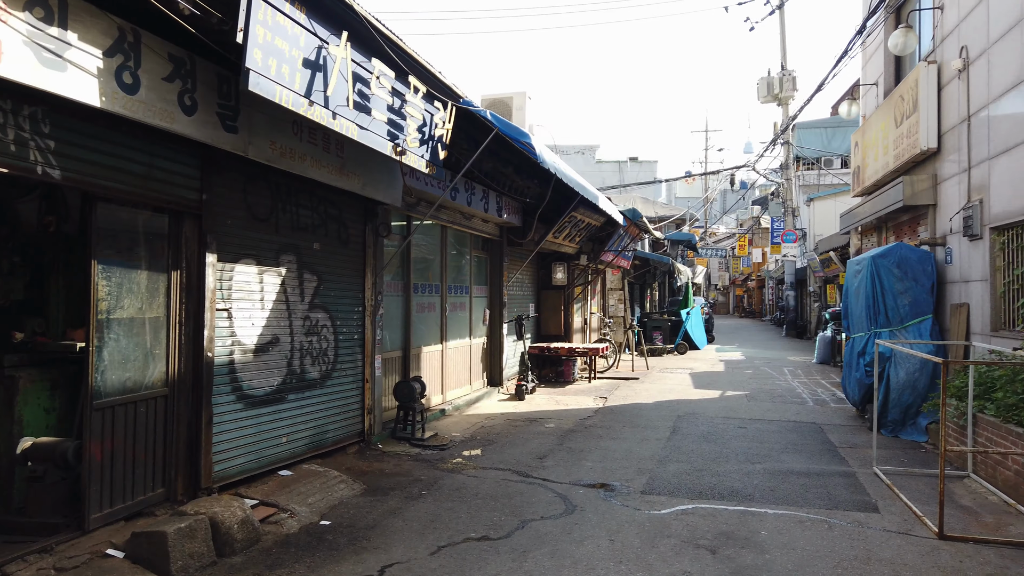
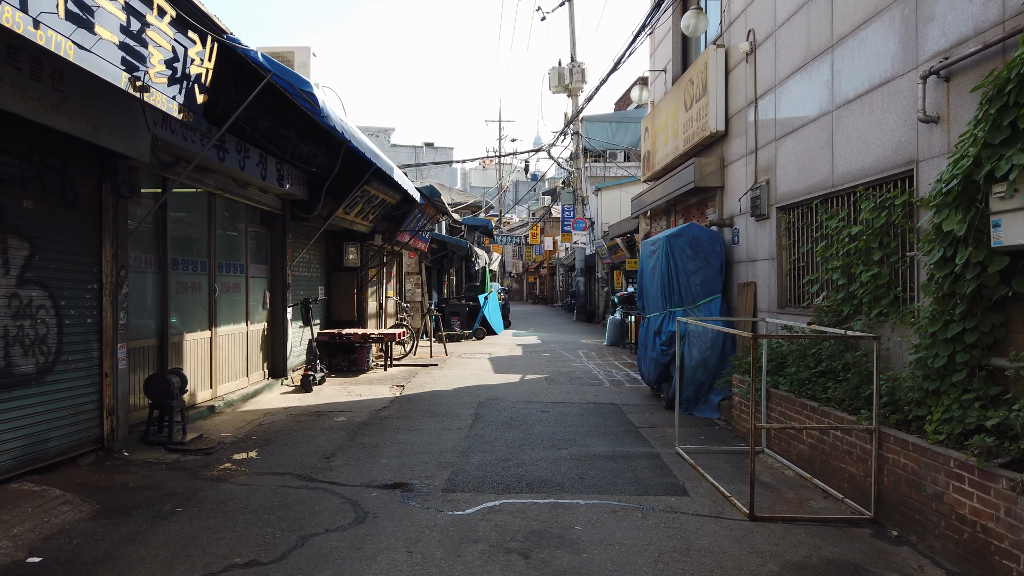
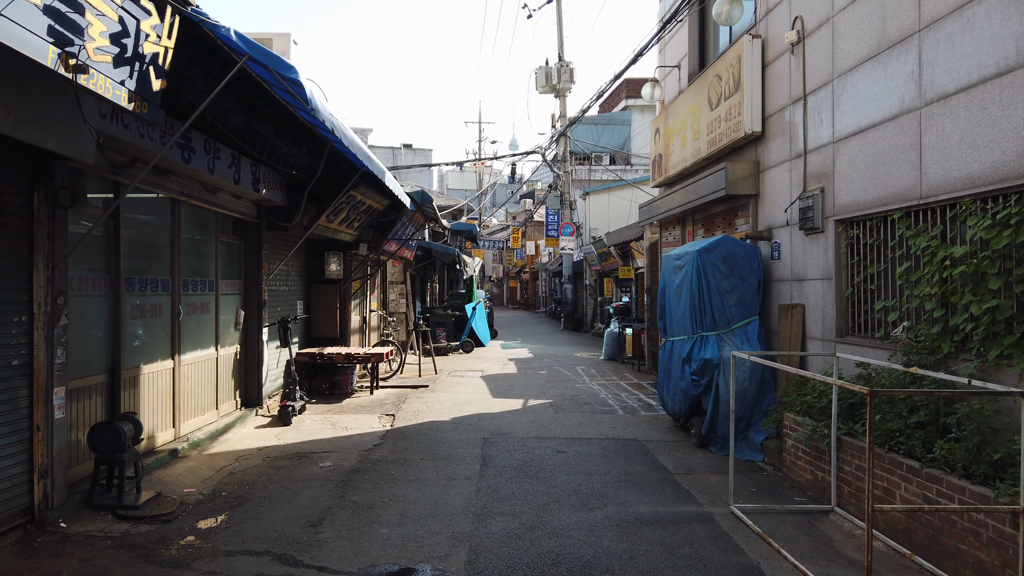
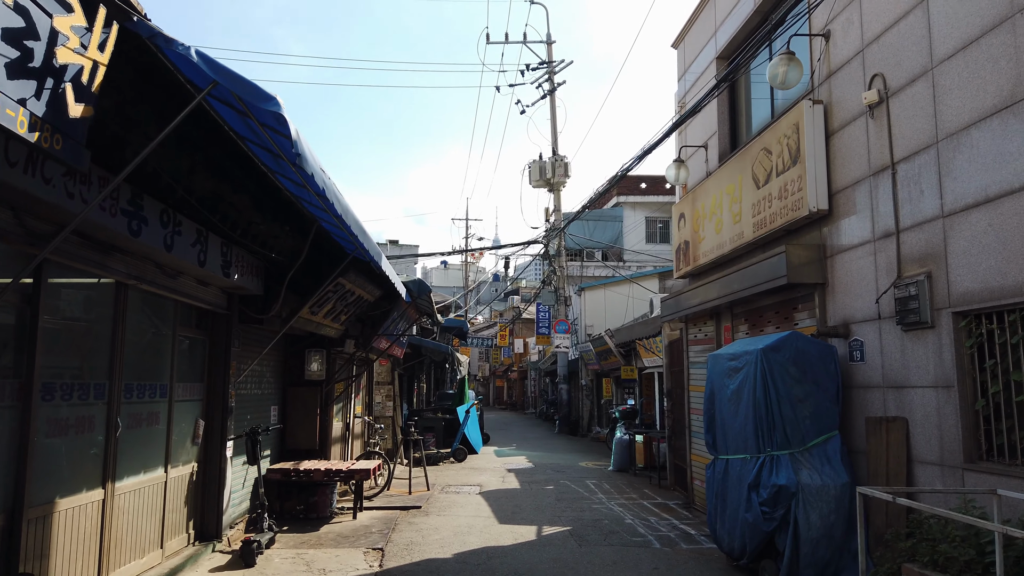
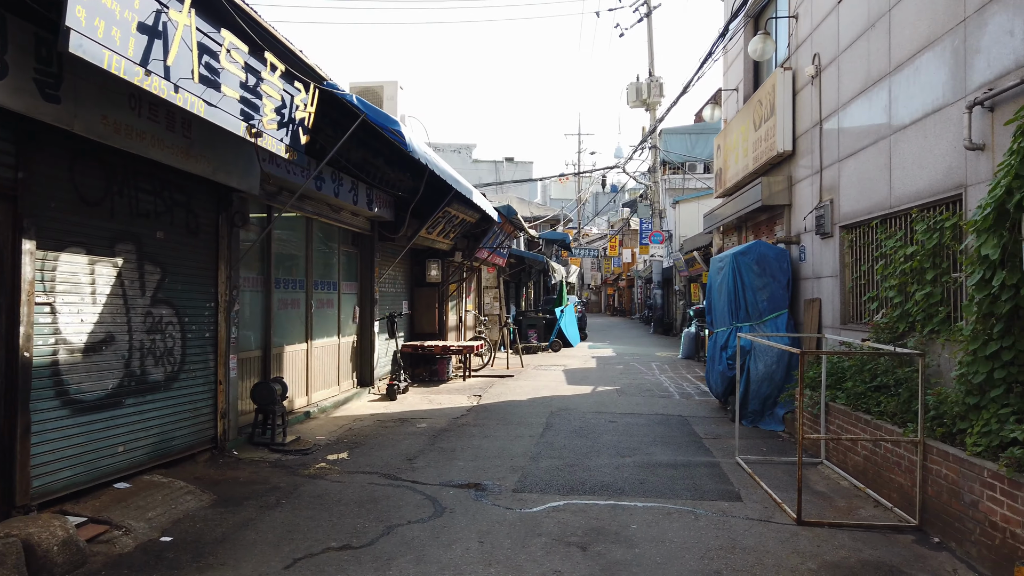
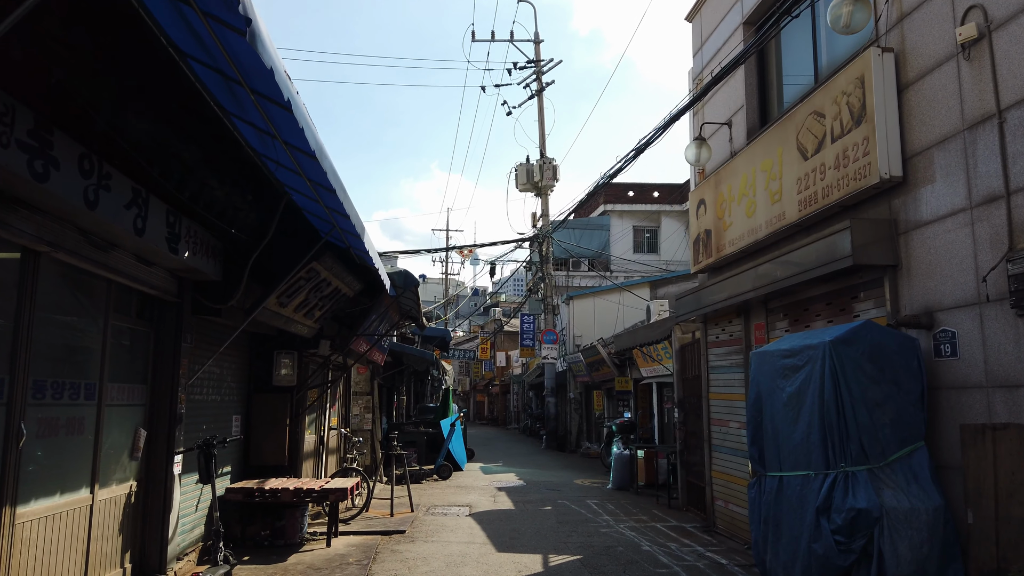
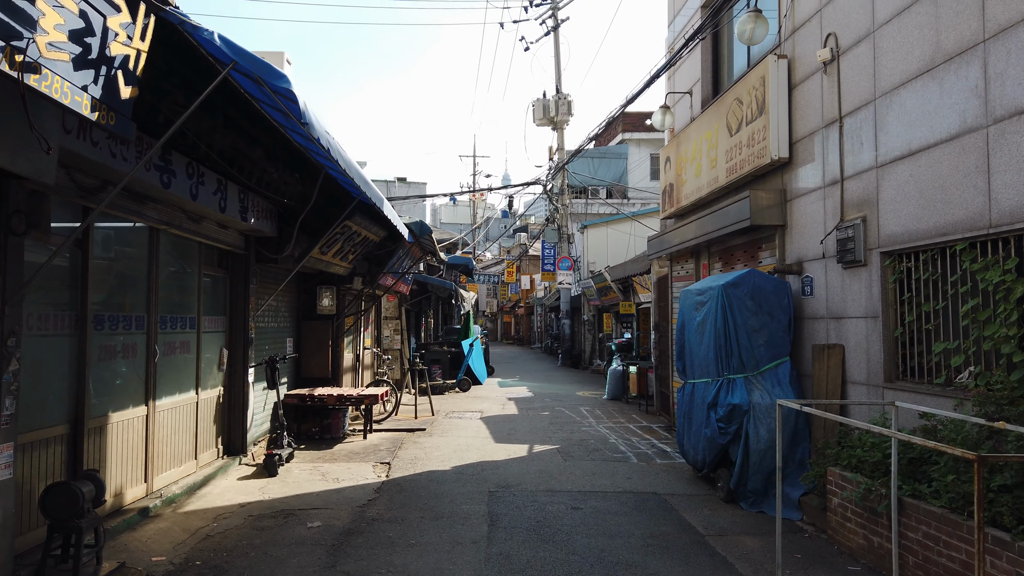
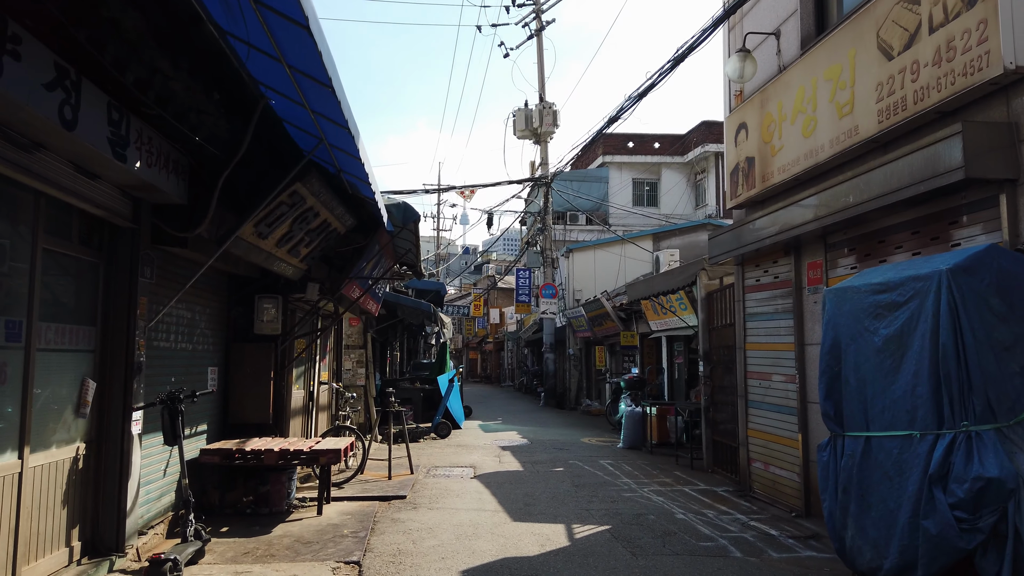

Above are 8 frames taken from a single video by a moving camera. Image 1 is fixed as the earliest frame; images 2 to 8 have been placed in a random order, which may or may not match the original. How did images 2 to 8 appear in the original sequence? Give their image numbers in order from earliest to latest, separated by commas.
5, 2, 3, 7, 4, 6, 8
